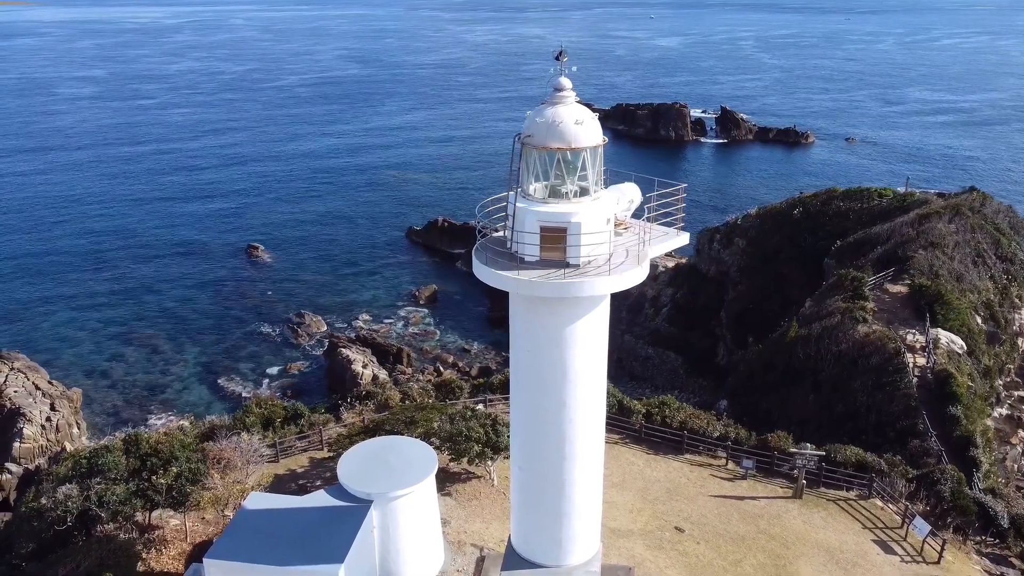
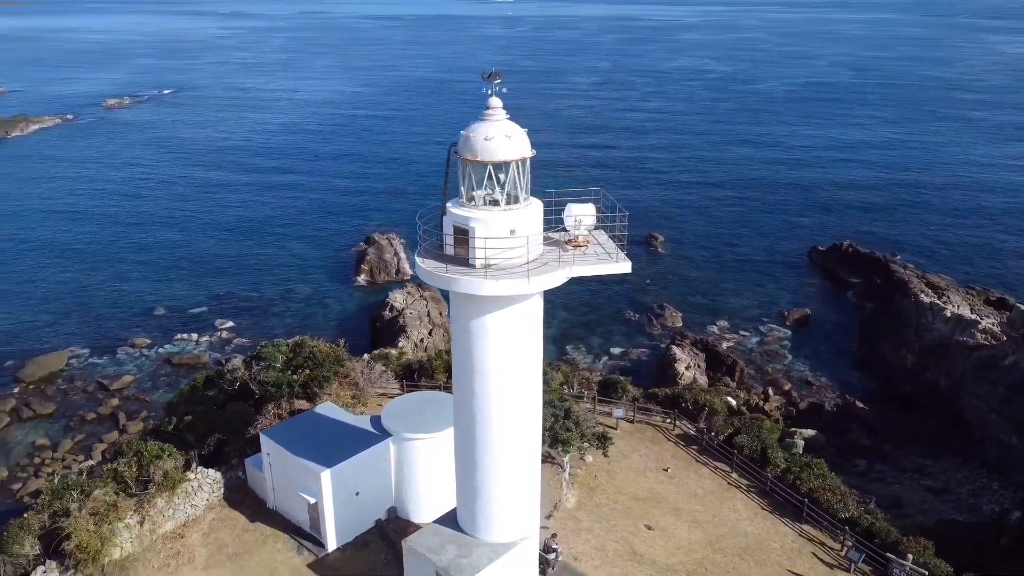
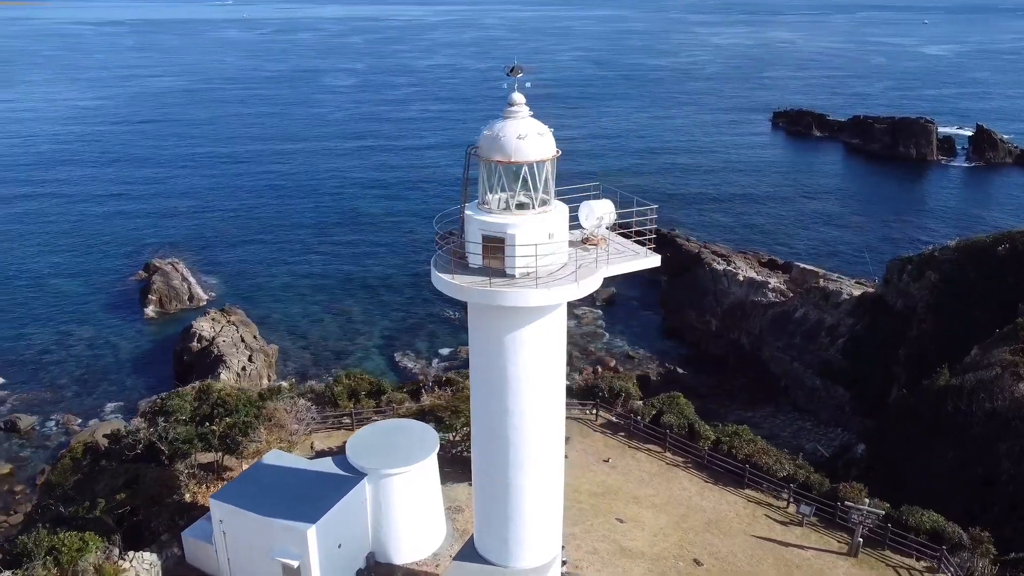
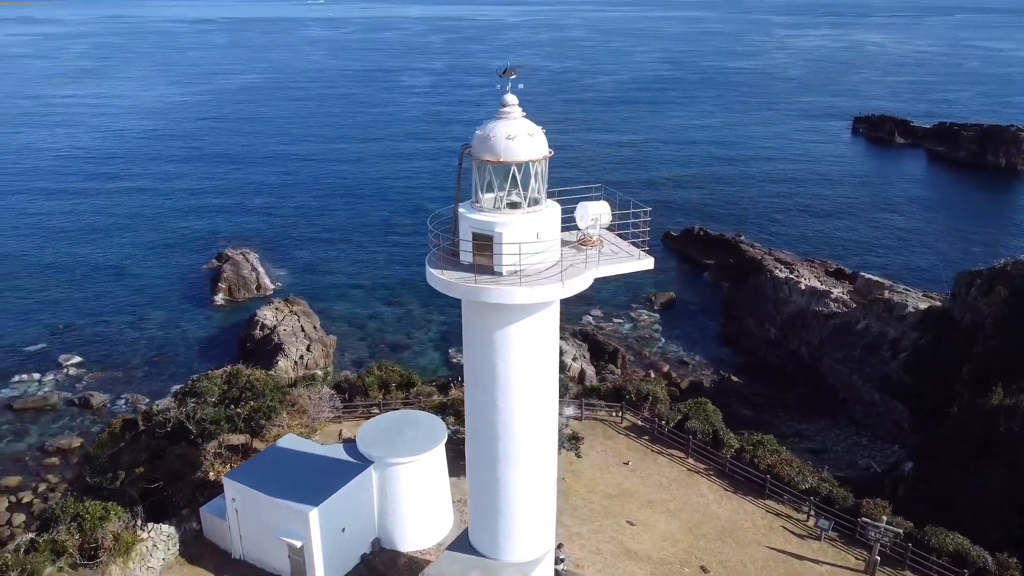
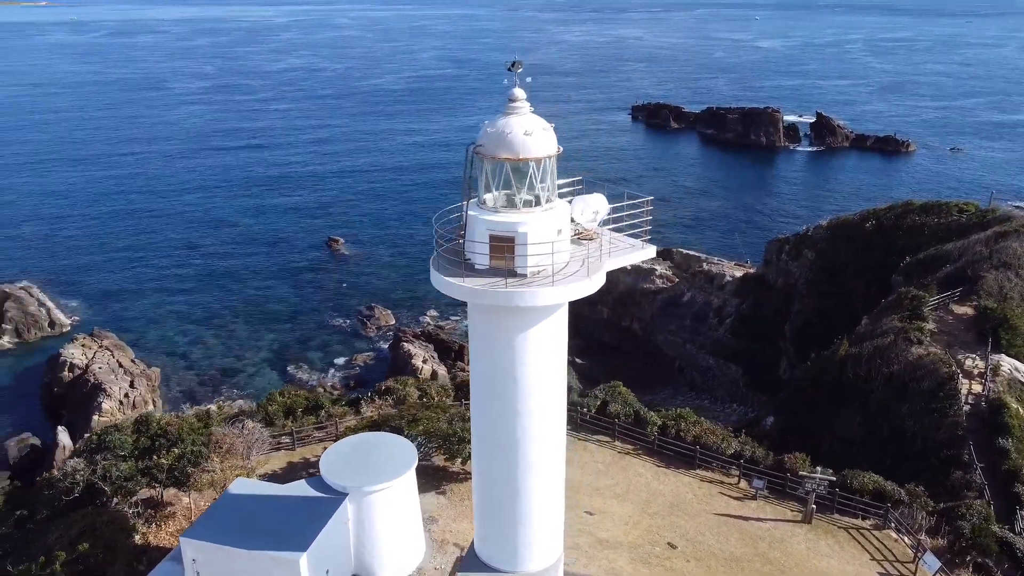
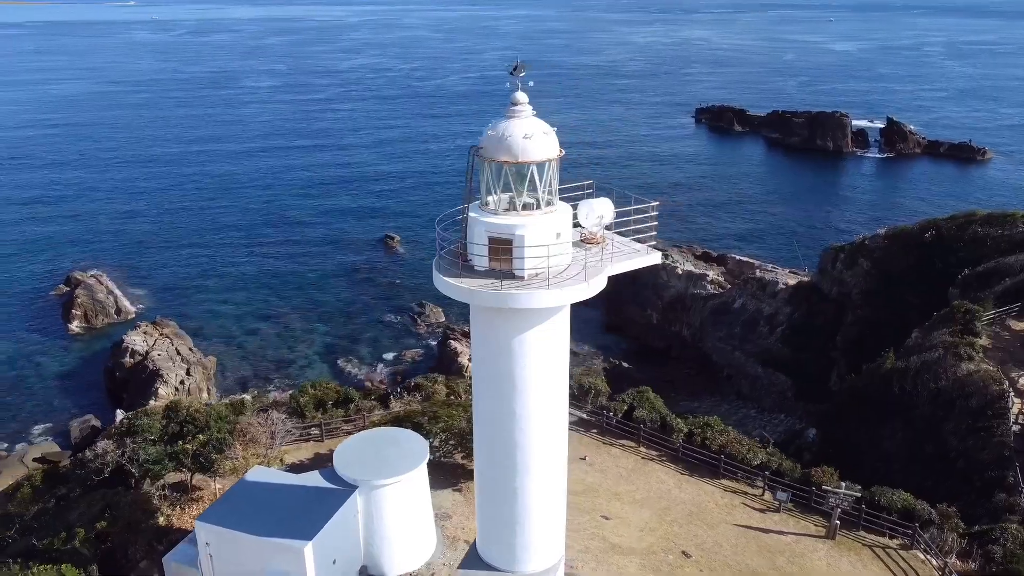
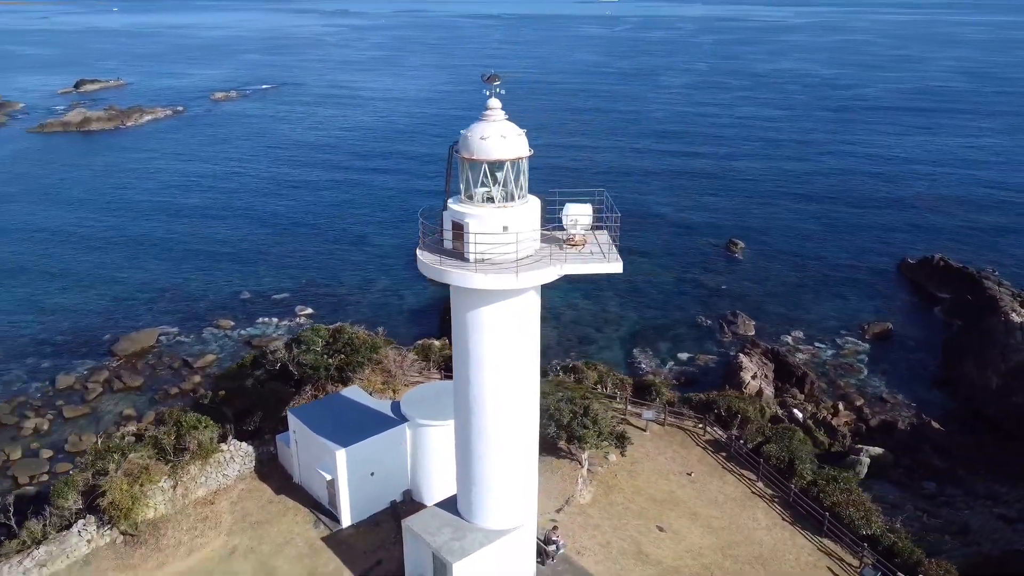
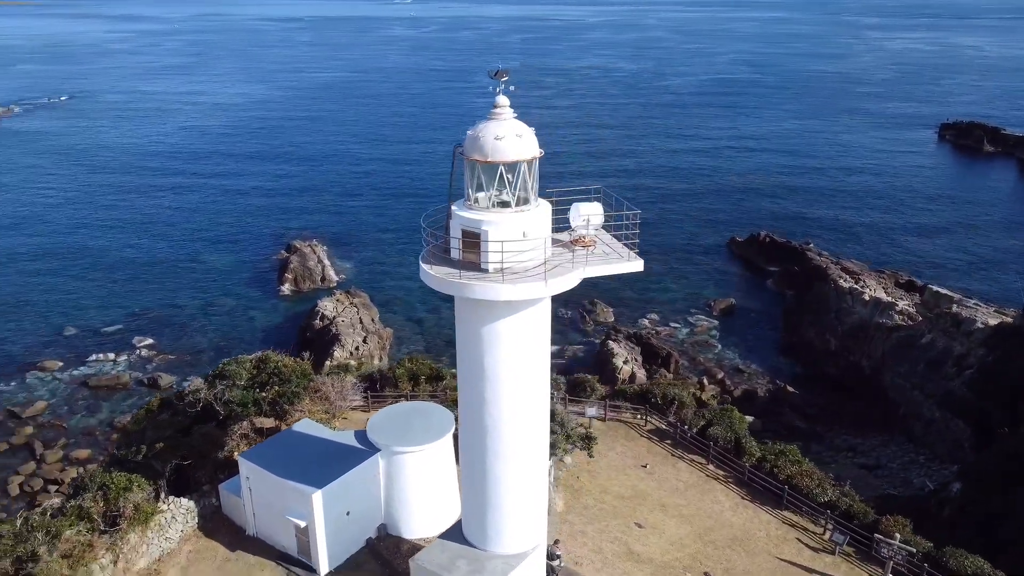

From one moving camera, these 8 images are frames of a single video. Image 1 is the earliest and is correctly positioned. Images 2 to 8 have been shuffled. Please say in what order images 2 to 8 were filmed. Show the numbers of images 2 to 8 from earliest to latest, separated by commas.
5, 6, 3, 4, 8, 2, 7
